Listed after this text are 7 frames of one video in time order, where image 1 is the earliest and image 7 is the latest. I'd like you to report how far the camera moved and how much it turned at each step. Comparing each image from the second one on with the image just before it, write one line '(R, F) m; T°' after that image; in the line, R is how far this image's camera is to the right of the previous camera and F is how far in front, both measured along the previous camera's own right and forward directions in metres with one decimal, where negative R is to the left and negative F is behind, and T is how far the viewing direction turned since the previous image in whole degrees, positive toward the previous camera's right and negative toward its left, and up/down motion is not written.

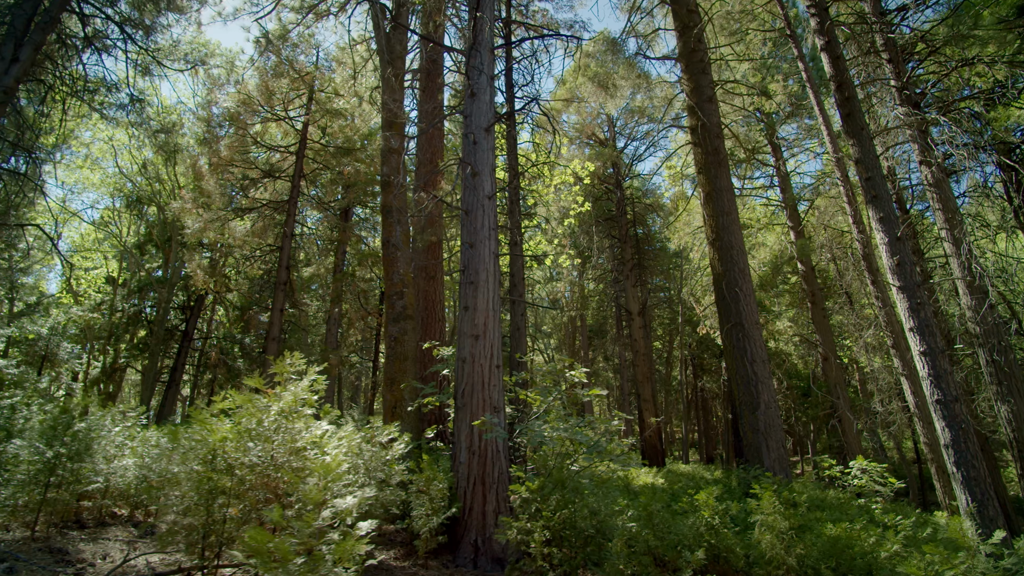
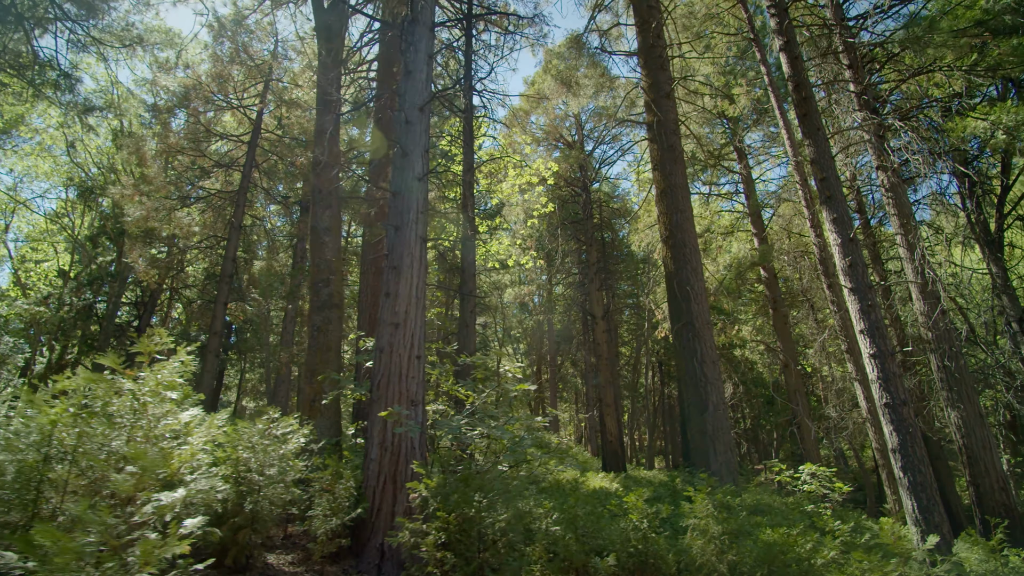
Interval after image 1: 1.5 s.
(+0.4, +0.3) m; +2°
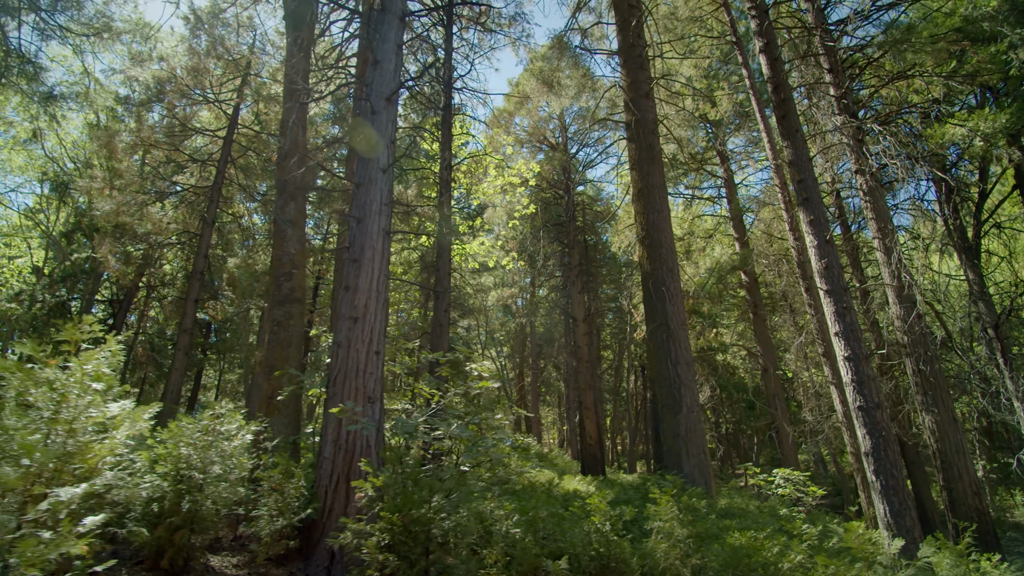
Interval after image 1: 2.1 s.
(+0.2, +0.1) m; +1°
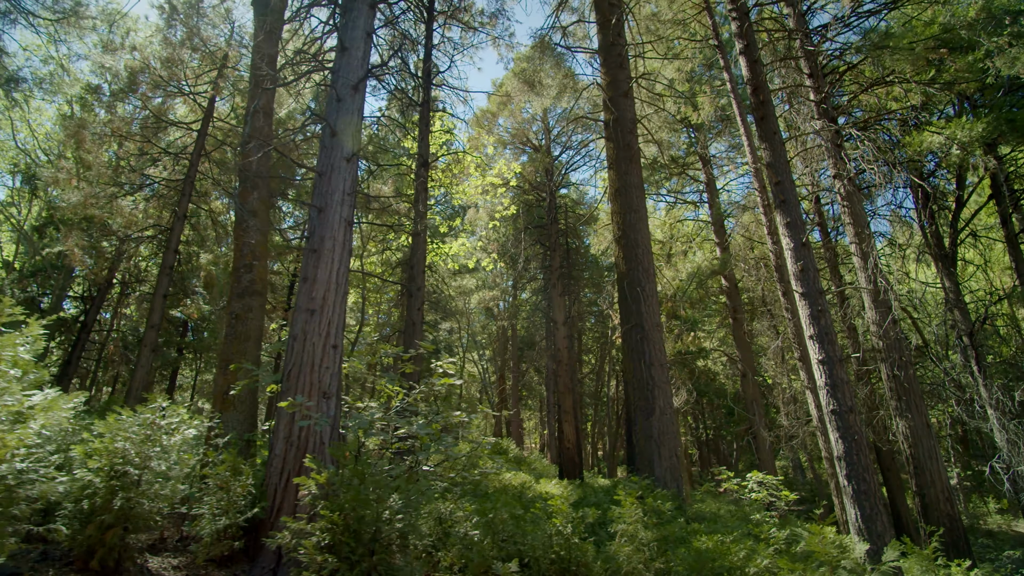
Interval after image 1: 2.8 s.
(+0.2, +0.1) m; +1°
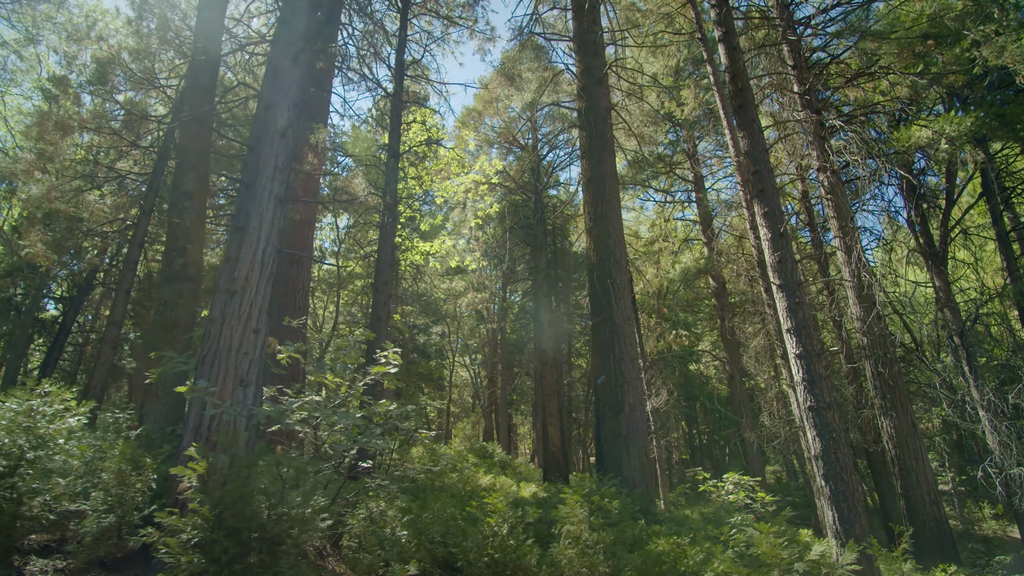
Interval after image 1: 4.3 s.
(+0.4, +0.3) m; 0°
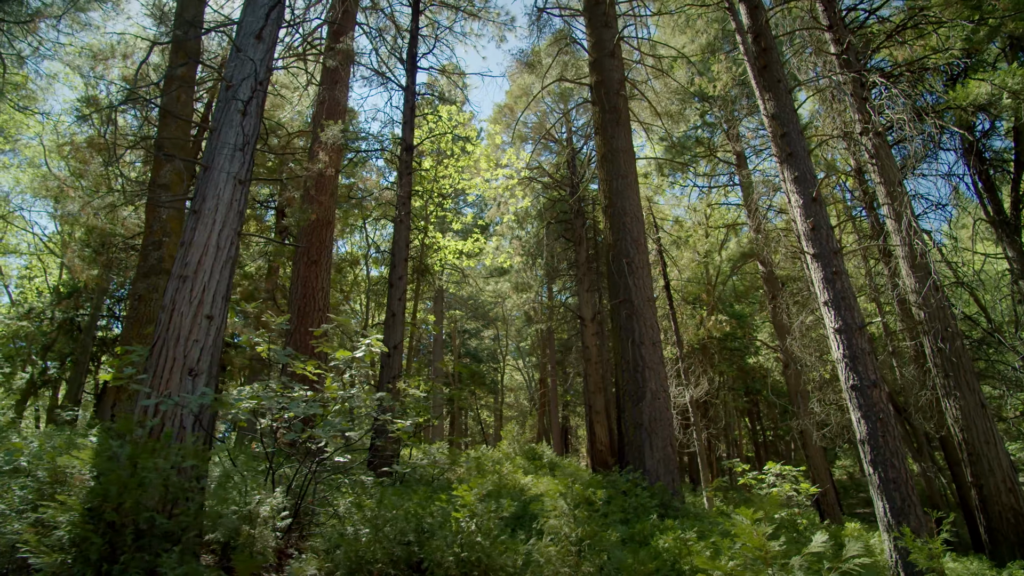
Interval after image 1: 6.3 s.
(+0.5, +0.4) m; -6°
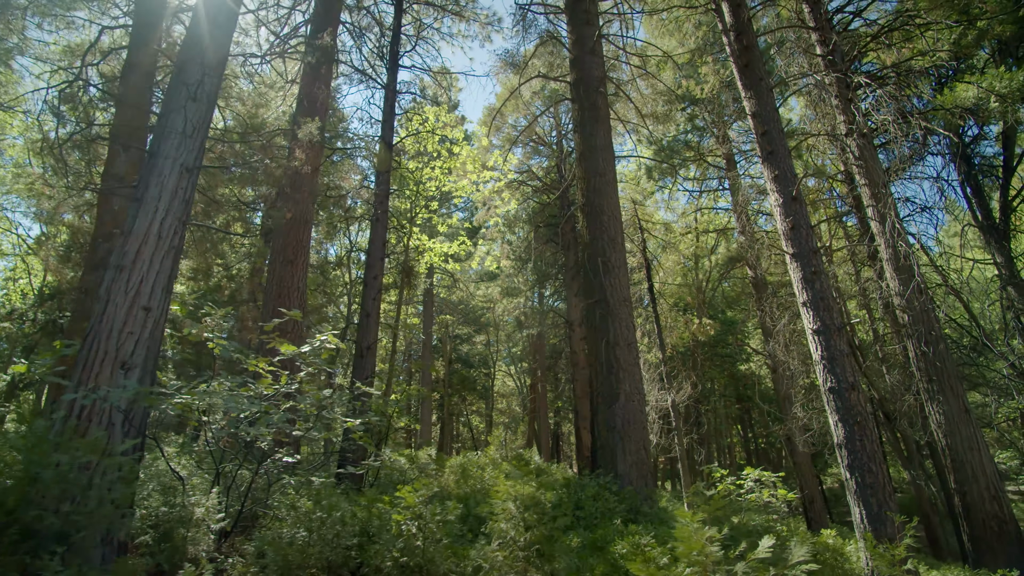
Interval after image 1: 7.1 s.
(+0.3, +0.1) m; 0°
